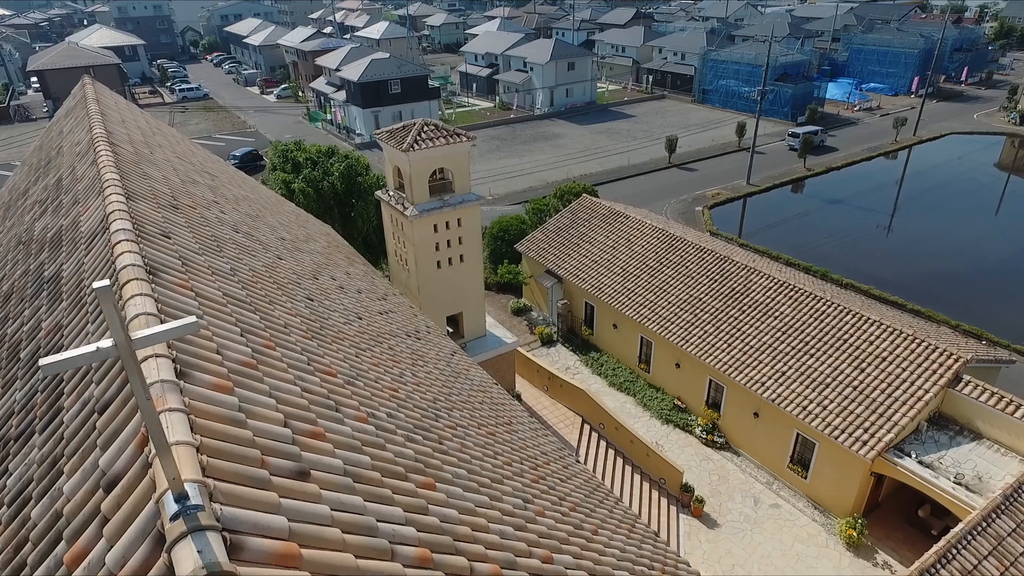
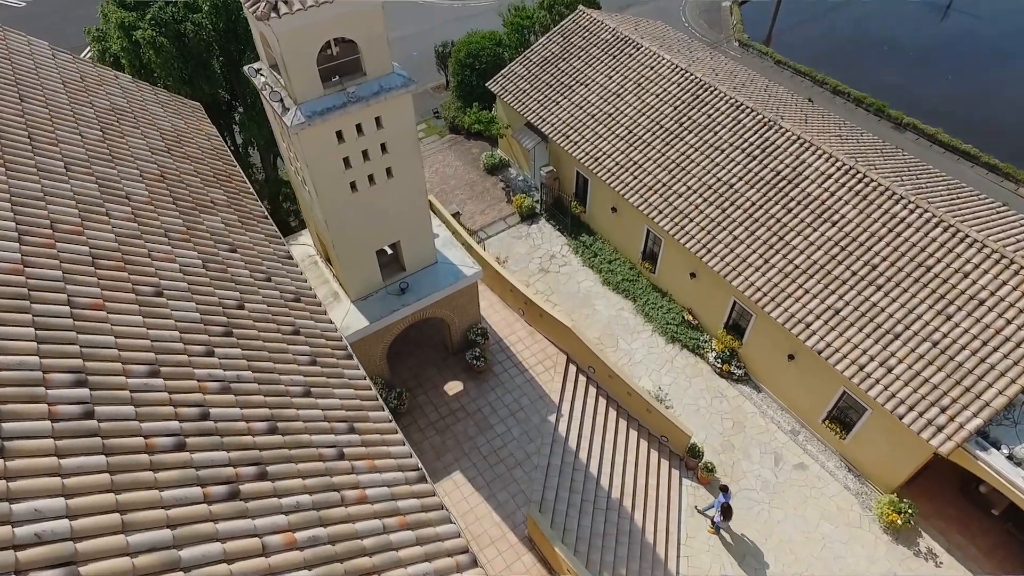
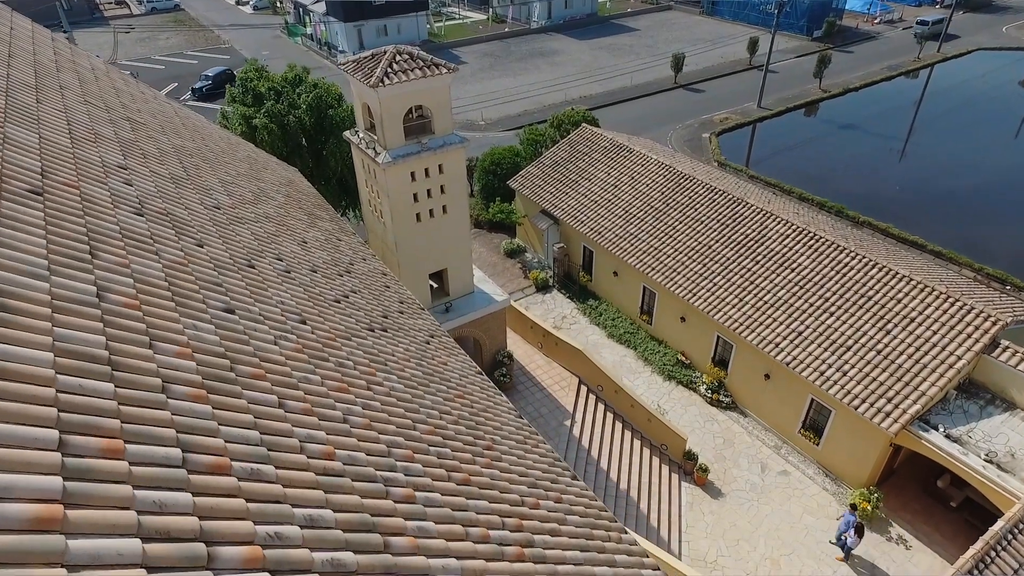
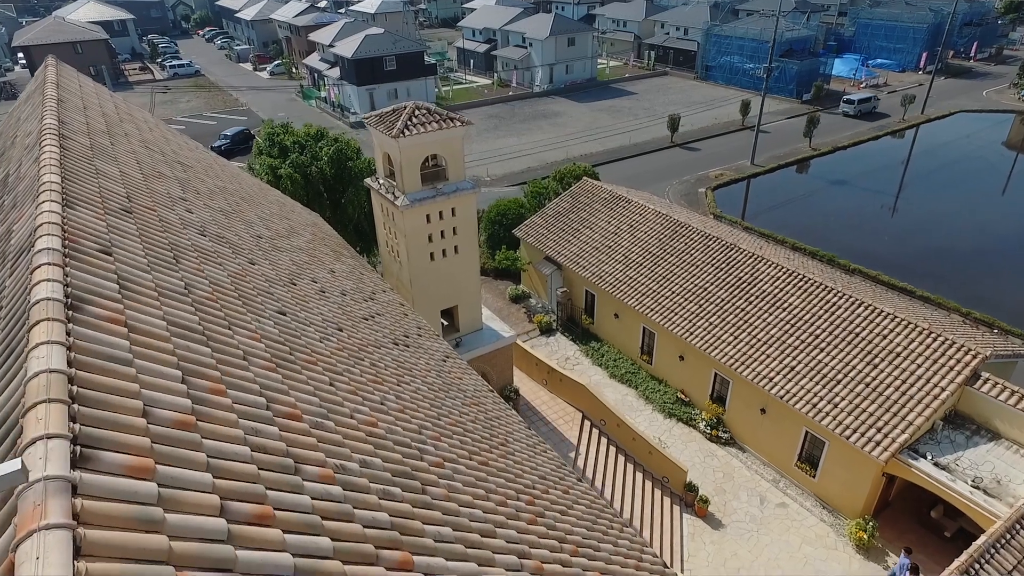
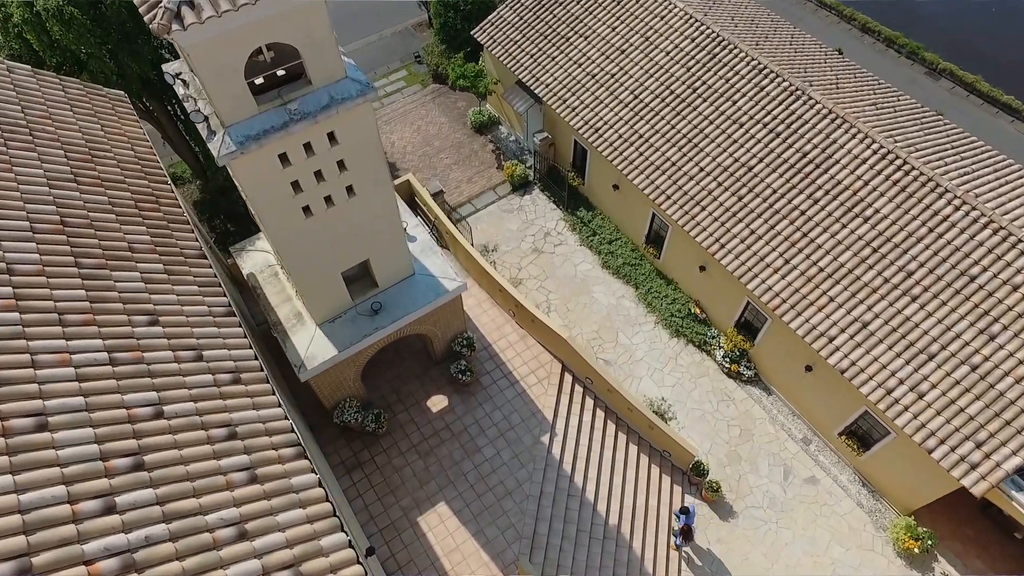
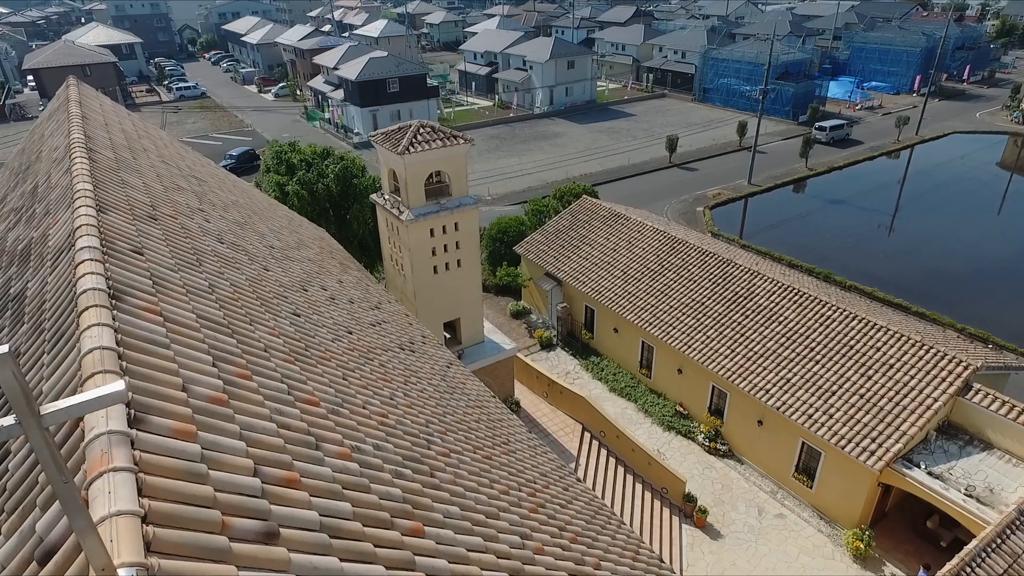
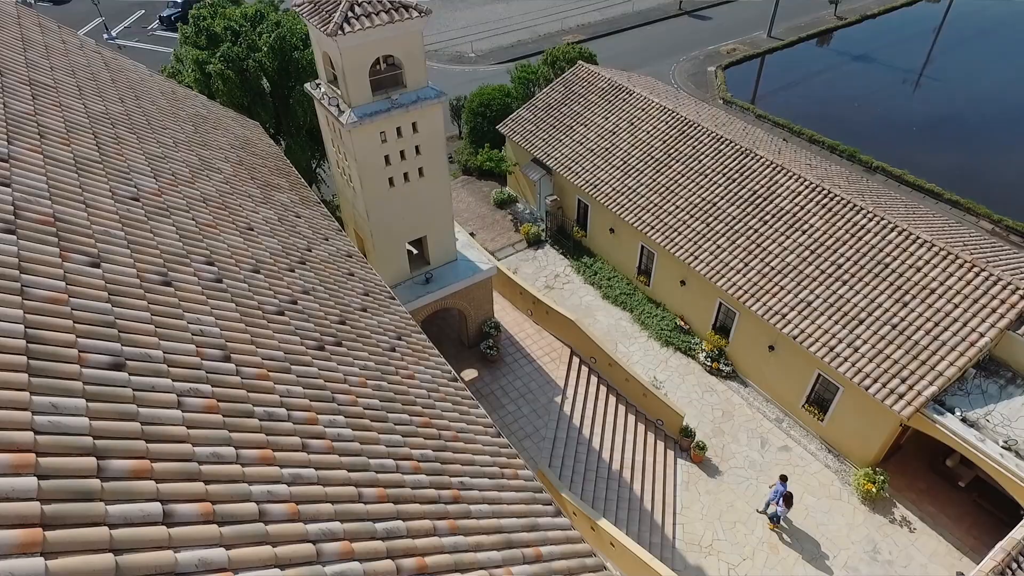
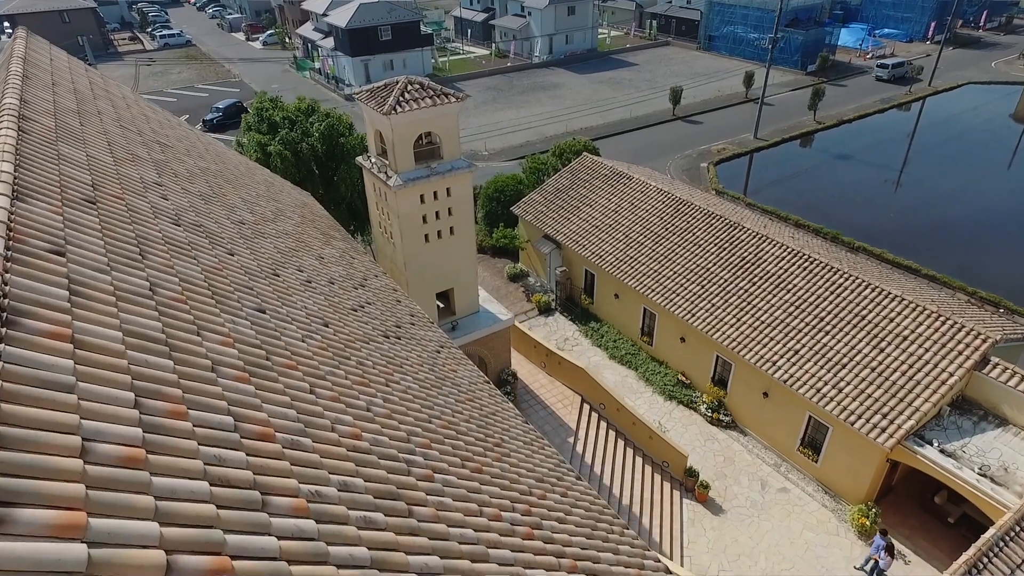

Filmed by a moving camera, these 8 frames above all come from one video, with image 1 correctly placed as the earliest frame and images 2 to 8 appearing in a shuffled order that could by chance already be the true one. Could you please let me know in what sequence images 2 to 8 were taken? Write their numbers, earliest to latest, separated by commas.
6, 4, 8, 3, 7, 2, 5
